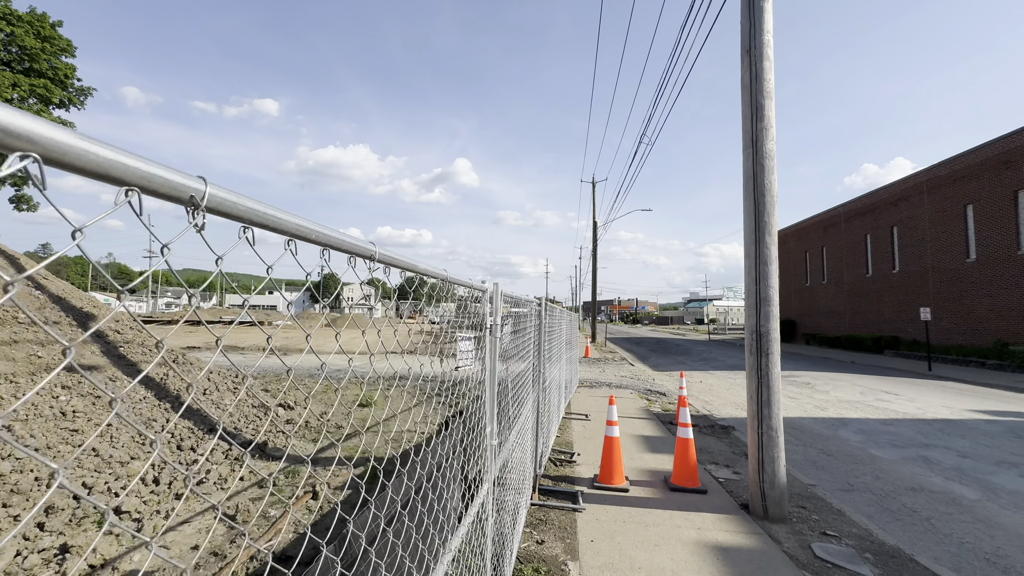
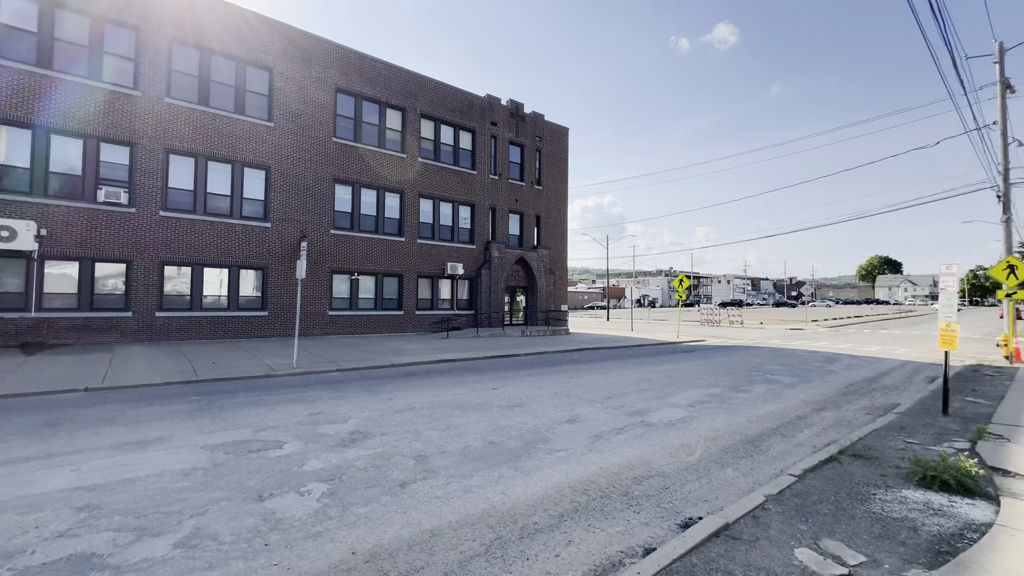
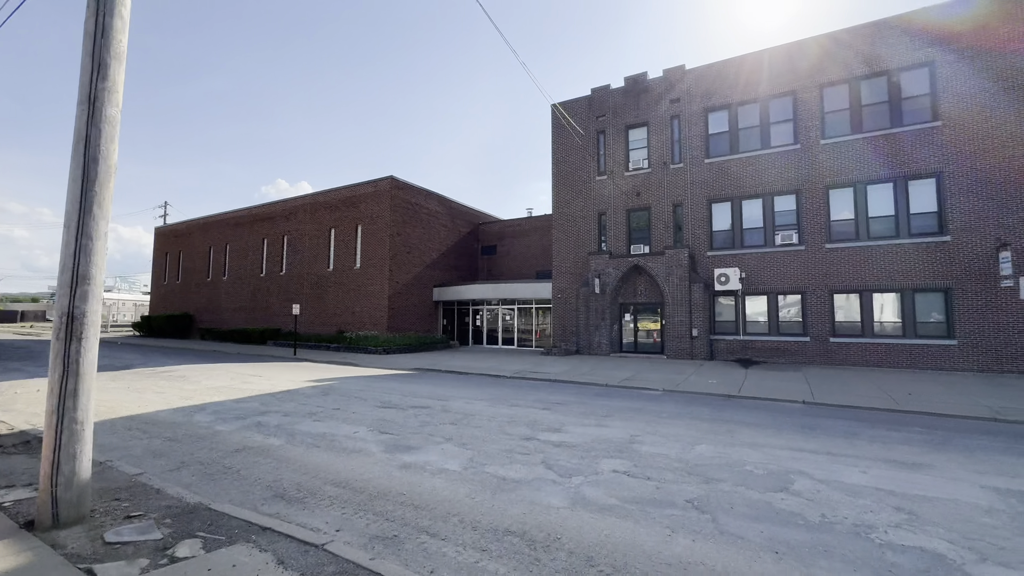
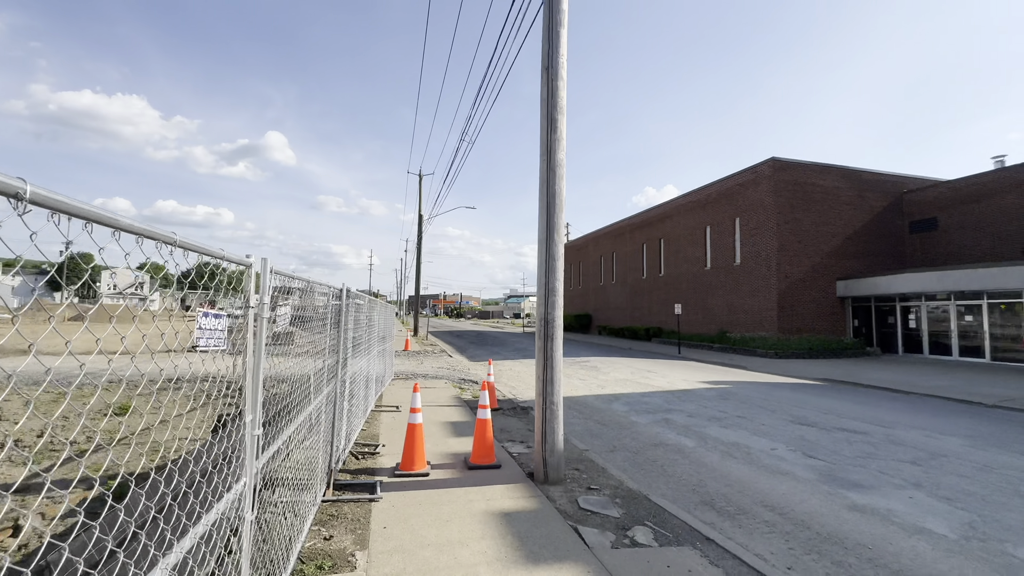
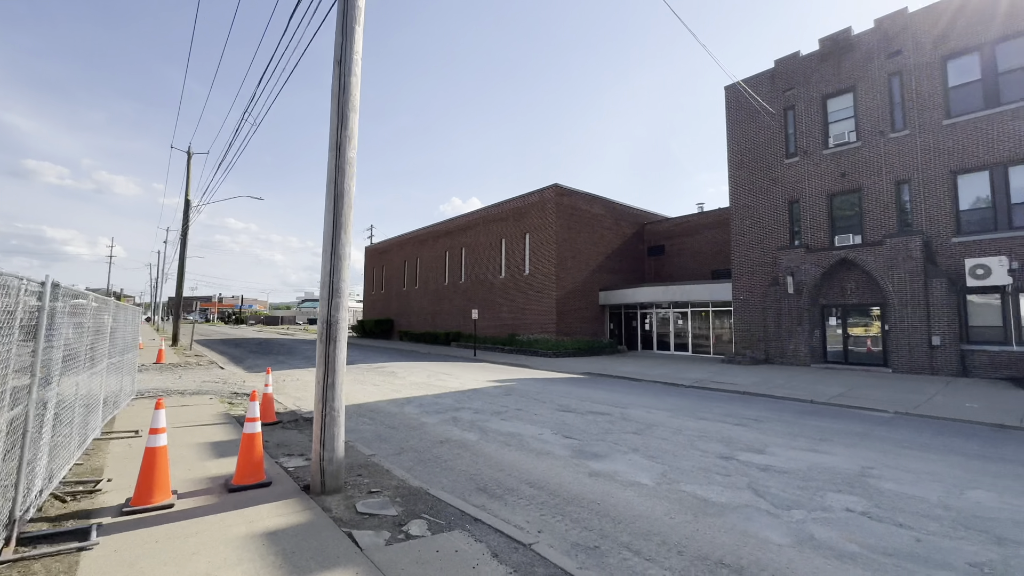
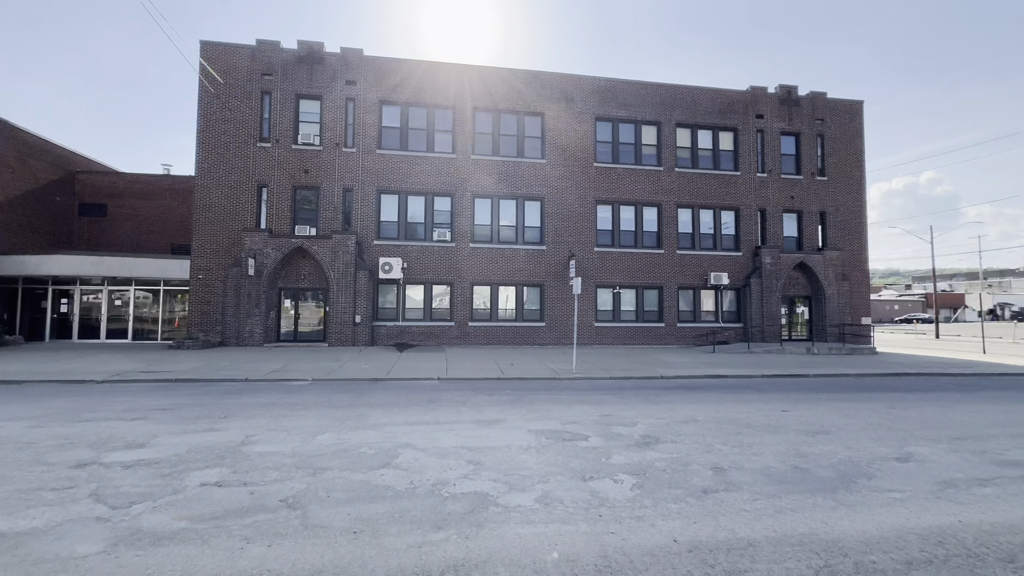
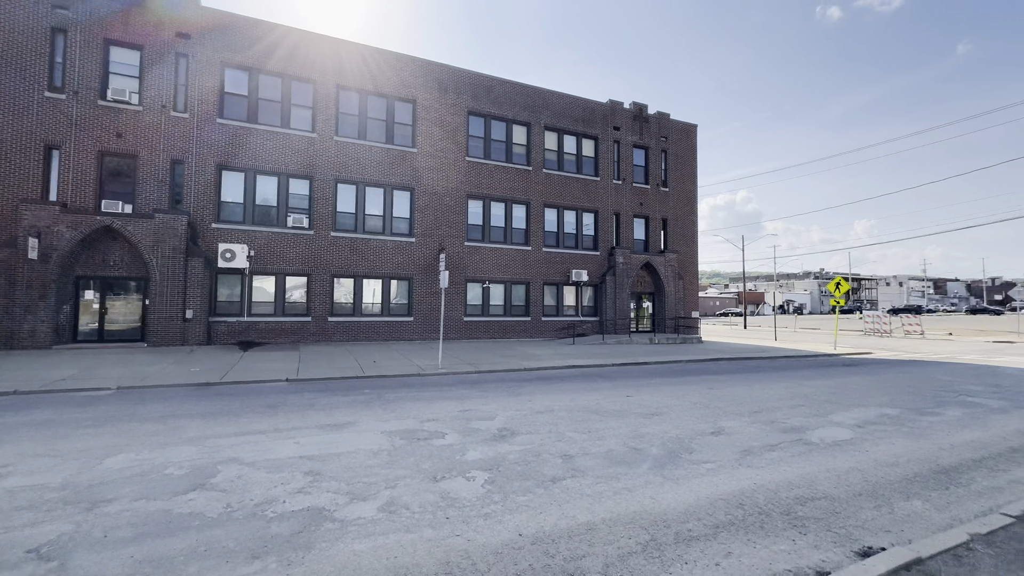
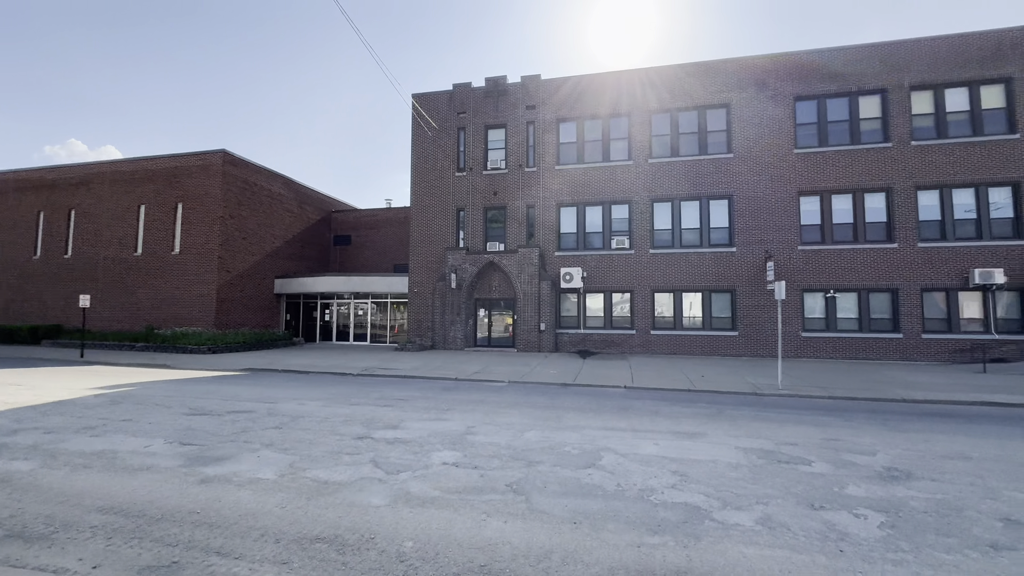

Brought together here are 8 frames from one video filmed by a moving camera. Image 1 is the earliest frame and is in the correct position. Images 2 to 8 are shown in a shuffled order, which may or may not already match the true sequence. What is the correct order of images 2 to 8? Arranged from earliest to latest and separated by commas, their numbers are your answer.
4, 5, 3, 8, 6, 7, 2
